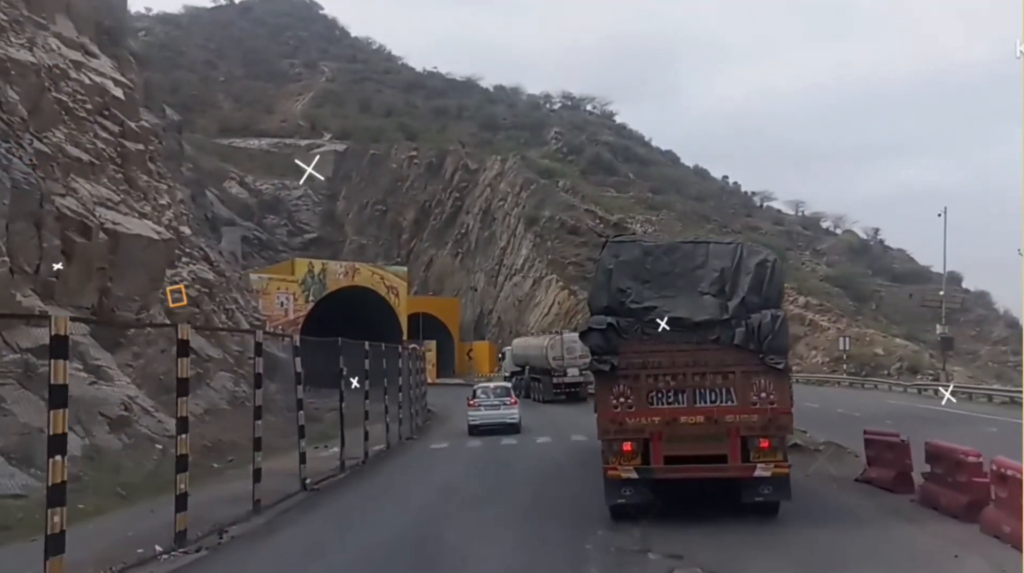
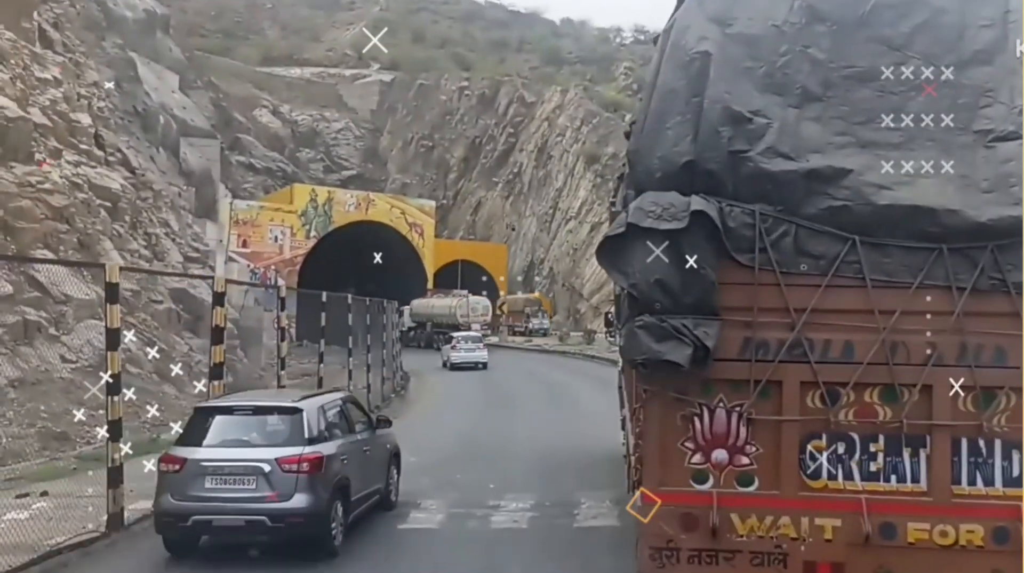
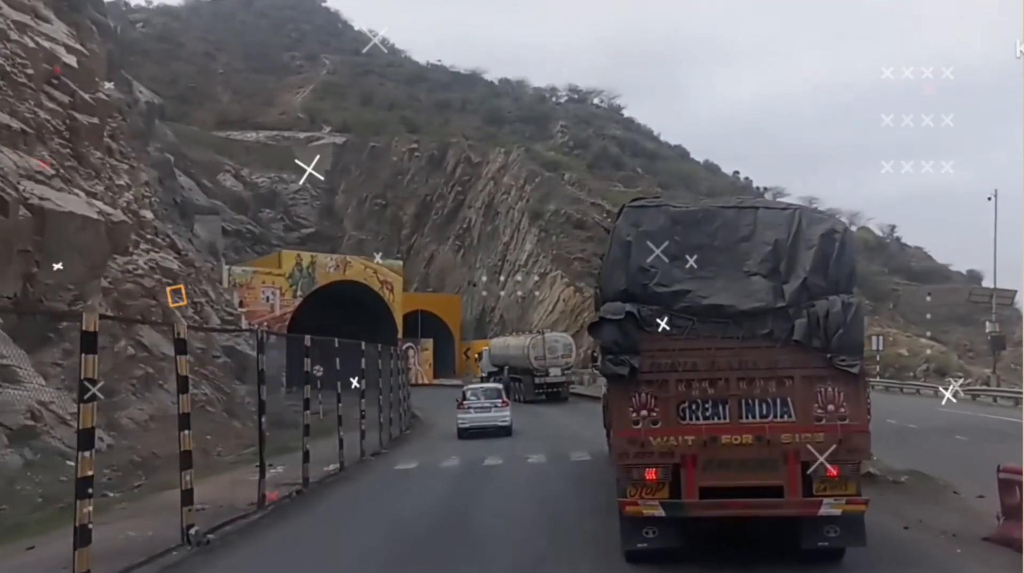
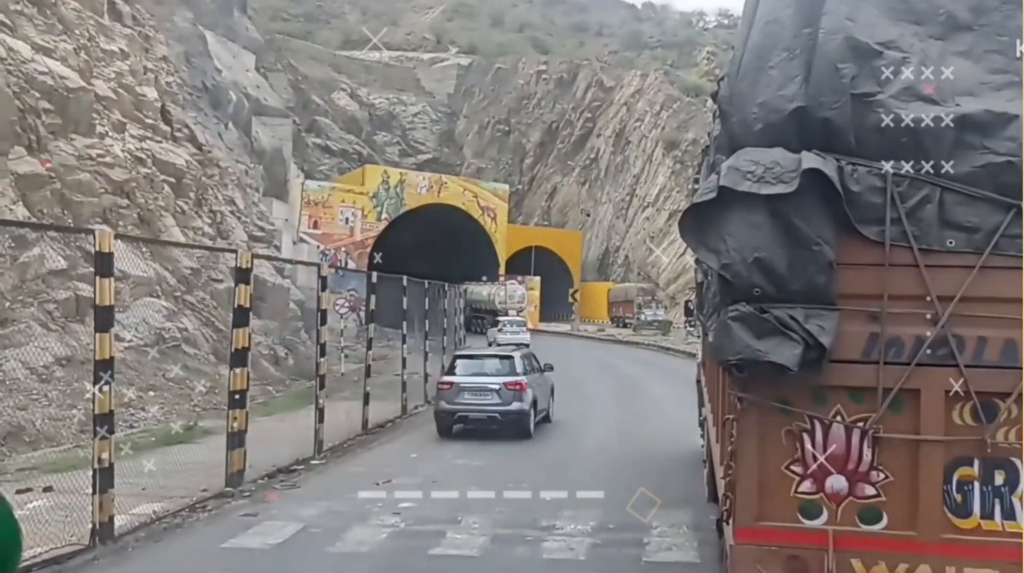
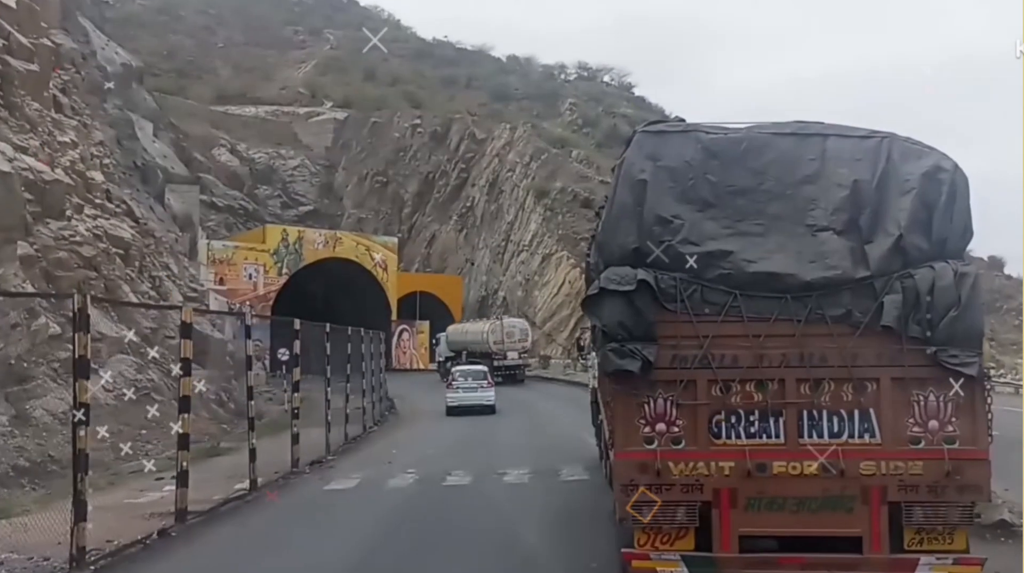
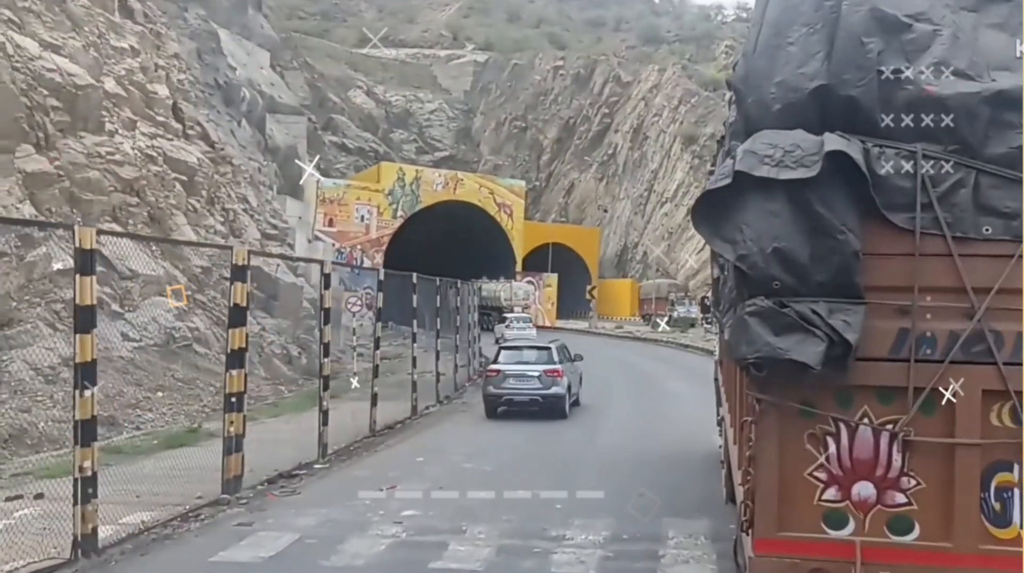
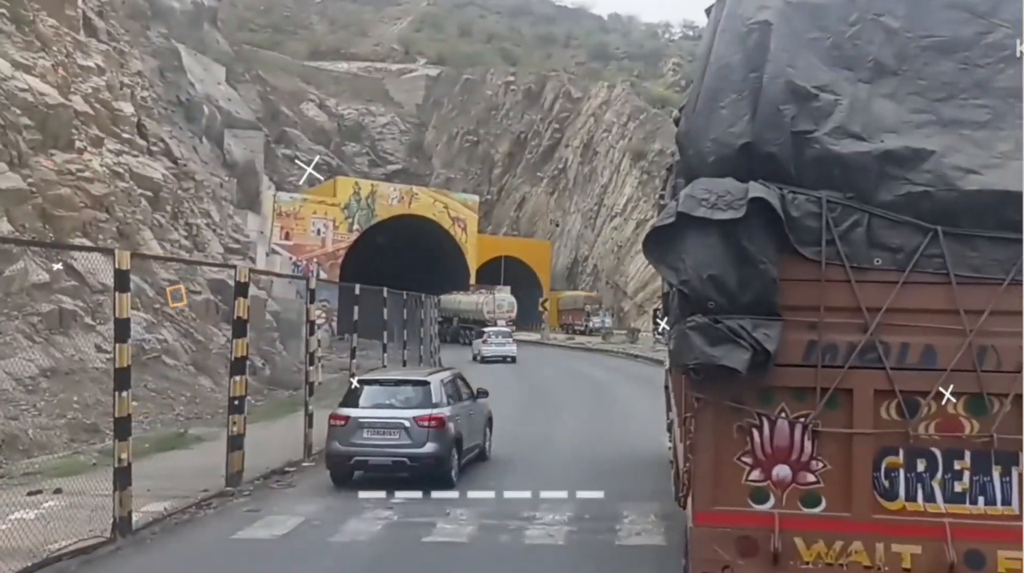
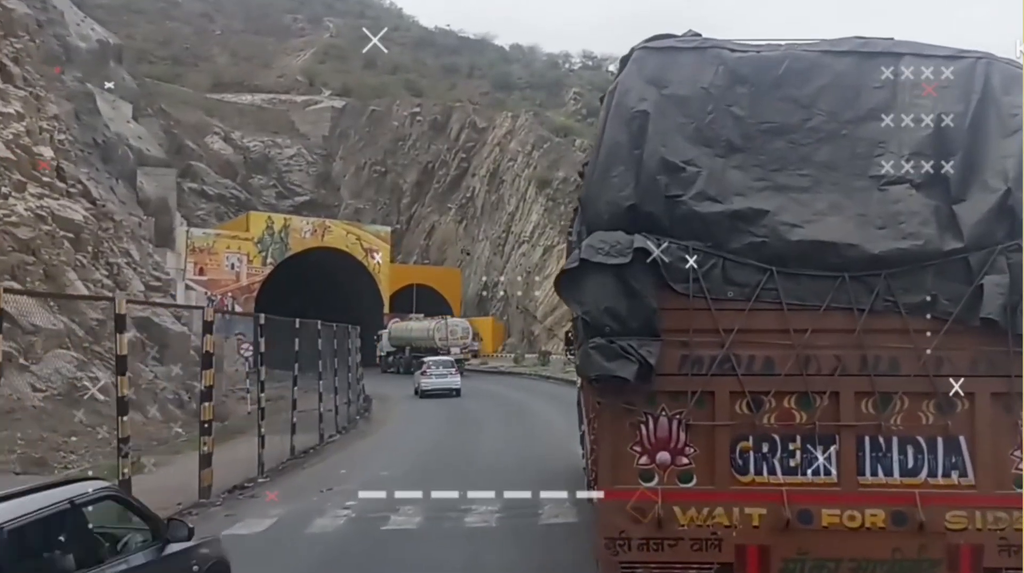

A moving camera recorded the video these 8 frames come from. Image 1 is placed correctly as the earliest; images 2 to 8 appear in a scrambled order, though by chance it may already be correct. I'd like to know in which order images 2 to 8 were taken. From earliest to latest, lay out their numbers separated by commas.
3, 5, 8, 2, 7, 4, 6
